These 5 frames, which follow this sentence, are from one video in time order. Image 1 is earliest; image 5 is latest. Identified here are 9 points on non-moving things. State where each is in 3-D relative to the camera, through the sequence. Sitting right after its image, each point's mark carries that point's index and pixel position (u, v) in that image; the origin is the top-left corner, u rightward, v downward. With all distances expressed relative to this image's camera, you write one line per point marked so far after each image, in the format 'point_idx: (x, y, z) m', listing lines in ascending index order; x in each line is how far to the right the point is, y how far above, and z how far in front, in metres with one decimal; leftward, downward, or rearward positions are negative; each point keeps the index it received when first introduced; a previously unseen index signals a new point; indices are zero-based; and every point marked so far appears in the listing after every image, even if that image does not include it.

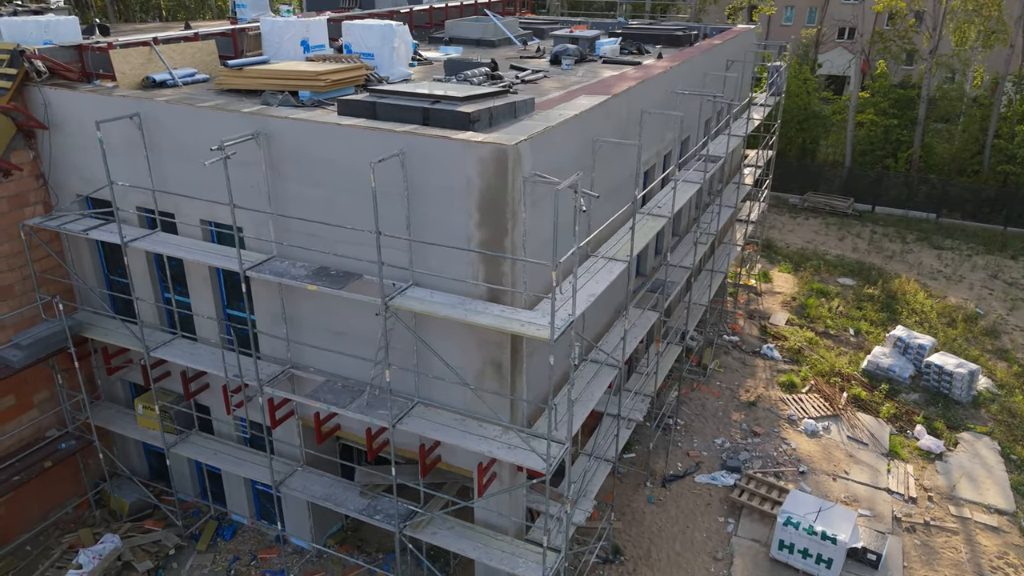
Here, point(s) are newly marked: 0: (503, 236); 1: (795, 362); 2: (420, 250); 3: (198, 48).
0: (-0.1, +0.6, +8.4) m
1: (+6.8, -1.8, +18.1) m
2: (-1.1, +0.4, +8.8) m
3: (-5.2, +4.0, +12.5) m
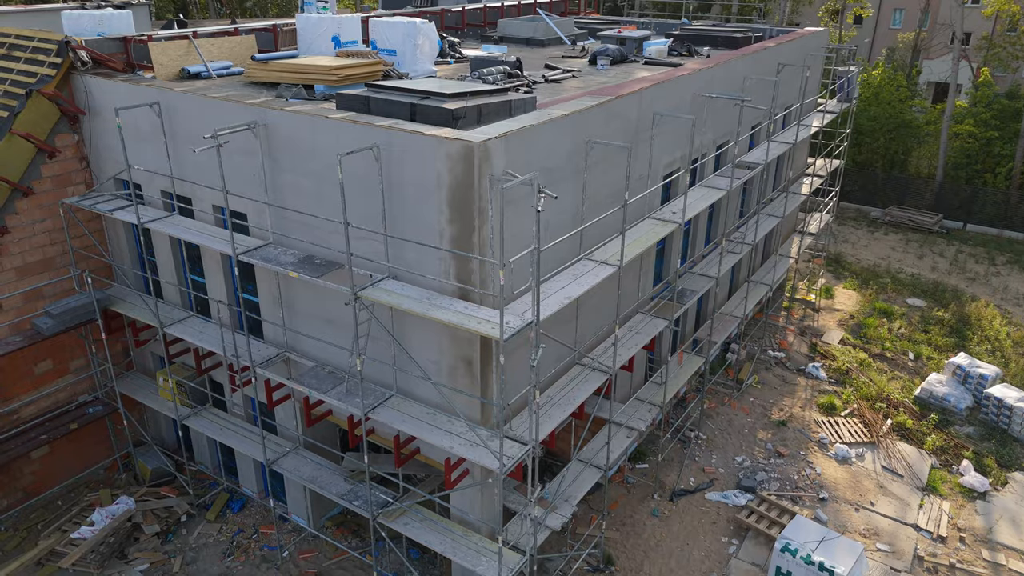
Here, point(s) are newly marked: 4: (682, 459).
0: (-0.5, +0.6, +8.4) m
1: (+7.5, -2.2, +17.2) m
2: (-1.4, +0.5, +8.9) m
3: (-4.8, +4.3, +13.1) m
4: (+3.2, -3.2, +14.3) m
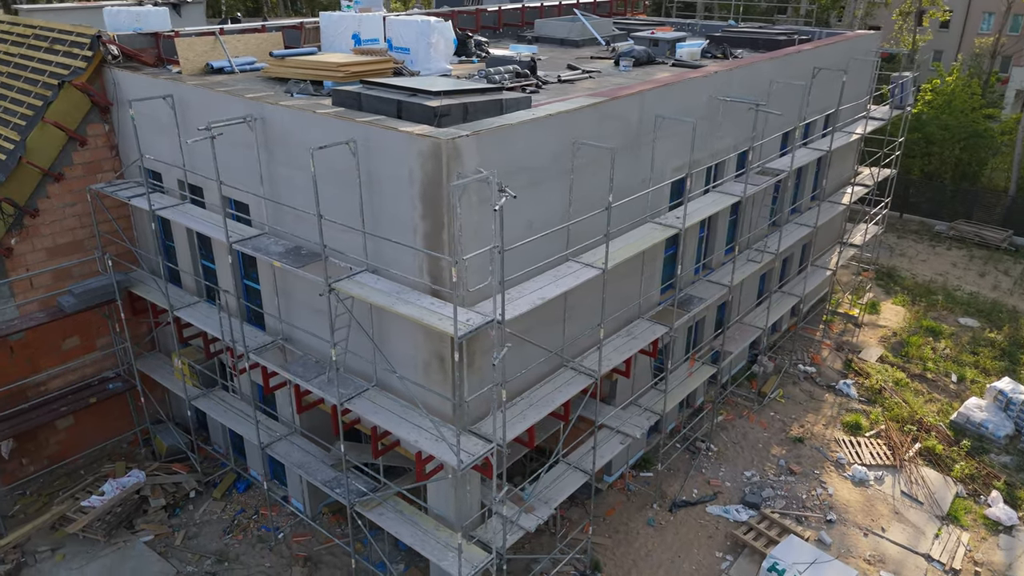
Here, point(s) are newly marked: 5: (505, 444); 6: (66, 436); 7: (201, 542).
0: (-0.8, +0.6, +8.4) m
1: (+7.8, -2.5, +16.4) m
2: (-1.7, +0.6, +9.0) m
3: (-4.5, +4.5, +13.6) m
4: (+3.2, -3.4, +14.0) m
5: (-0.1, -1.8, +8.8) m
6: (-7.8, -2.6, +13.2) m
7: (-5.0, -4.1, +12.2) m
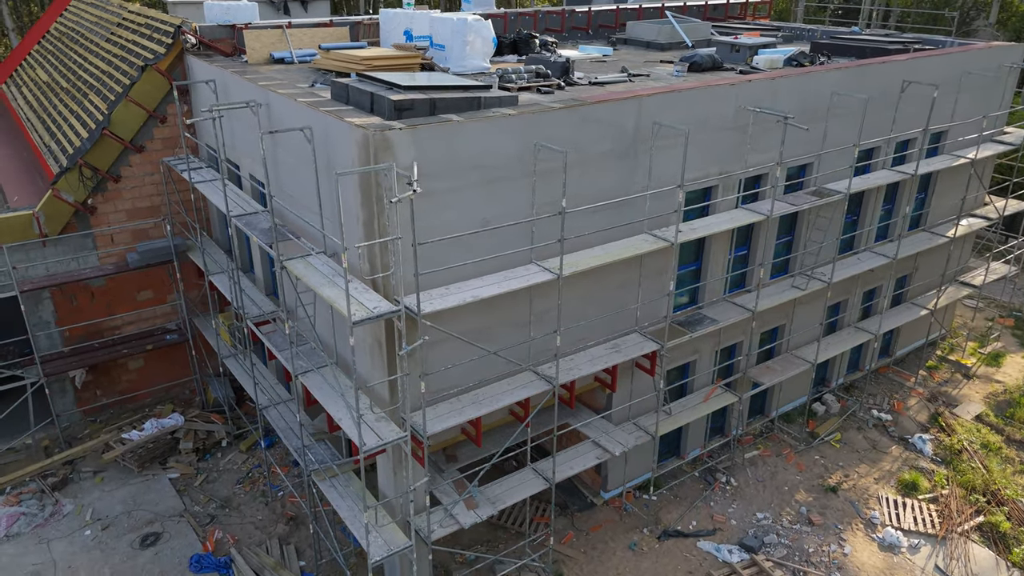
0: (-1.6, +0.8, +8.7) m
1: (+8.3, -3.4, +14.5) m
2: (-2.3, +0.8, +9.5) m
3: (-3.5, +4.9, +14.6) m
4: (+3.2, -3.7, +13.2) m
5: (-1.1, -1.7, +9.0) m
6: (-7.5, -1.7, +15.1) m
7: (-5.3, -3.5, +13.4) m
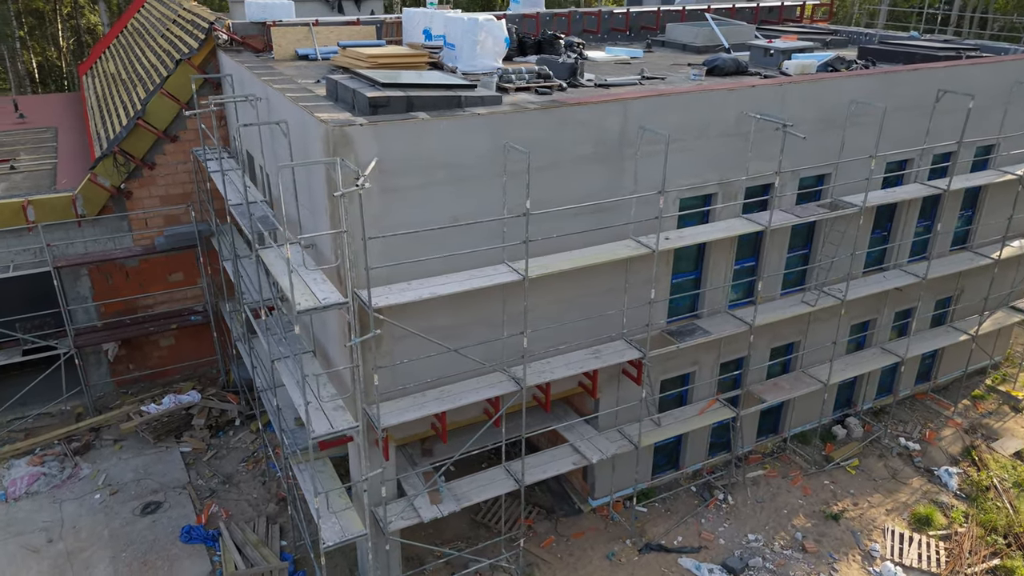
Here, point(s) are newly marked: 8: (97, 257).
0: (-2.1, +0.9, +8.9) m
1: (+8.2, -3.8, +13.5) m
2: (-2.7, +1.0, +9.8) m
3: (-3.1, +5.1, +15.0) m
4: (+2.9, -3.9, +12.8) m
5: (-1.7, -1.7, +9.1) m
6: (-7.4, -1.4, +15.9) m
7: (-5.4, -3.2, +14.0) m
8: (-7.9, +0.6, +14.4) m
